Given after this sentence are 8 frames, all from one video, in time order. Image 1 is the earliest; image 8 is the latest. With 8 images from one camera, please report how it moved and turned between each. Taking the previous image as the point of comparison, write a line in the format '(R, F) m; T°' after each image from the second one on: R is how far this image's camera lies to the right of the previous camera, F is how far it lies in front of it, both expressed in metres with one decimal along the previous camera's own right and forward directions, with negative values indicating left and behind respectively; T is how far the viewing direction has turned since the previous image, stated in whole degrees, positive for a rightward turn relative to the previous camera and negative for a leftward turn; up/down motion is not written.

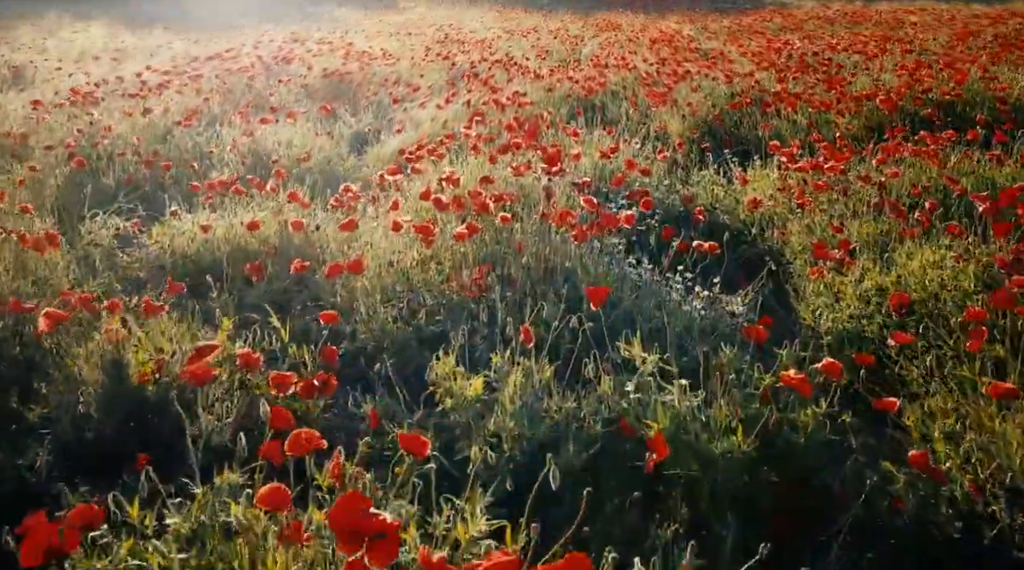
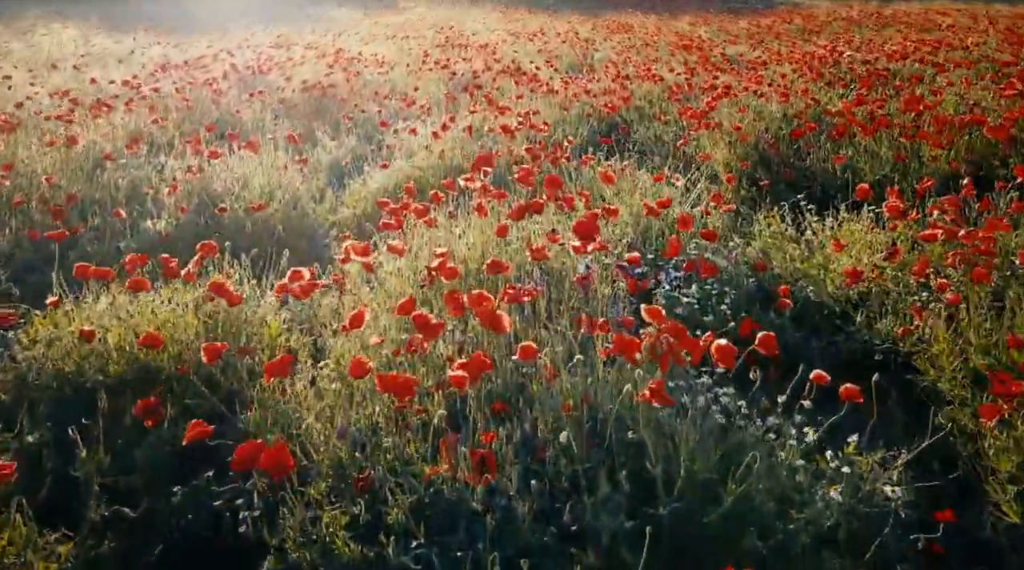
(-0.1, +1.4) m; 0°
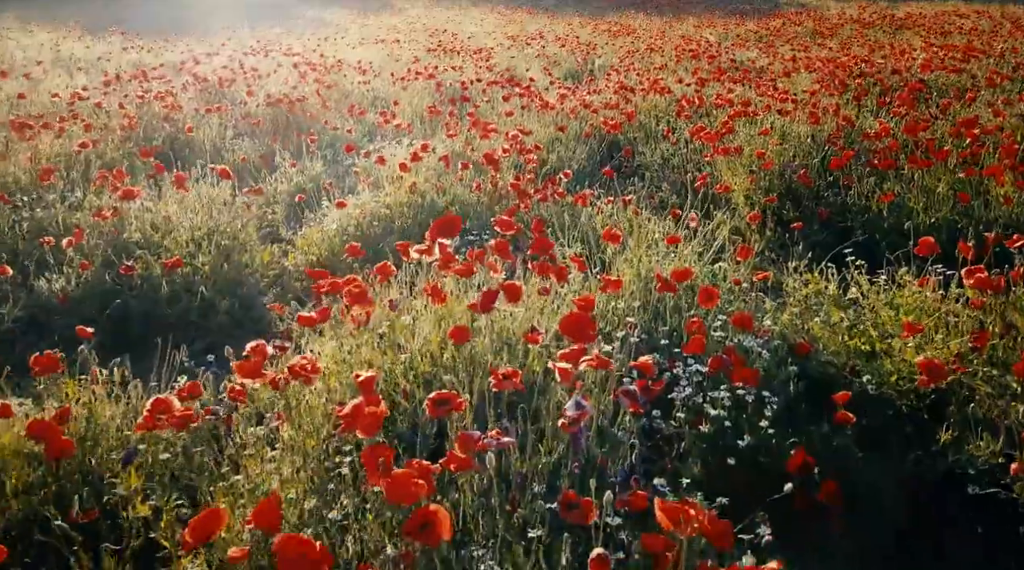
(+0.1, +1.0) m; 0°
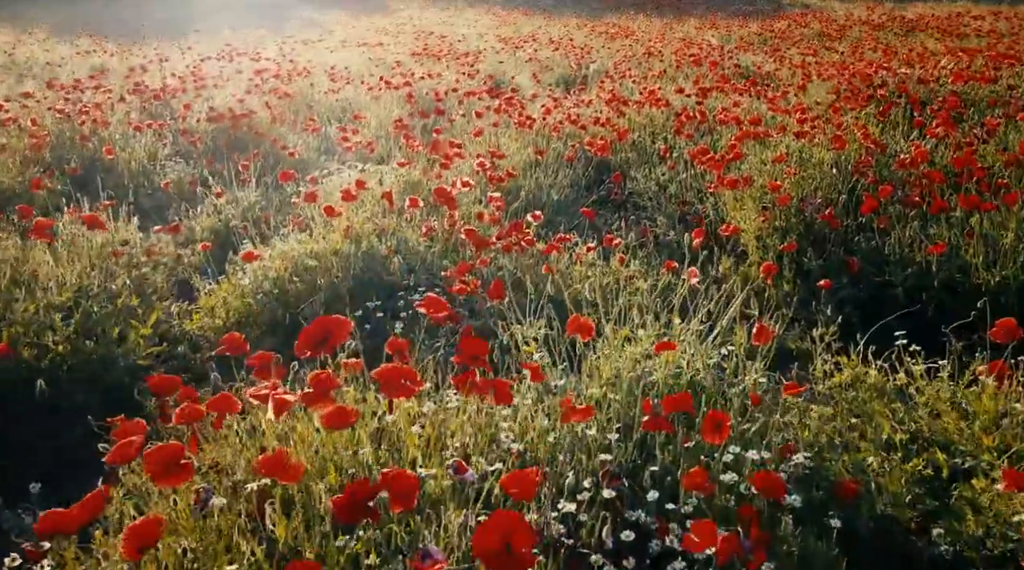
(+0.2, +1.0) m; 0°
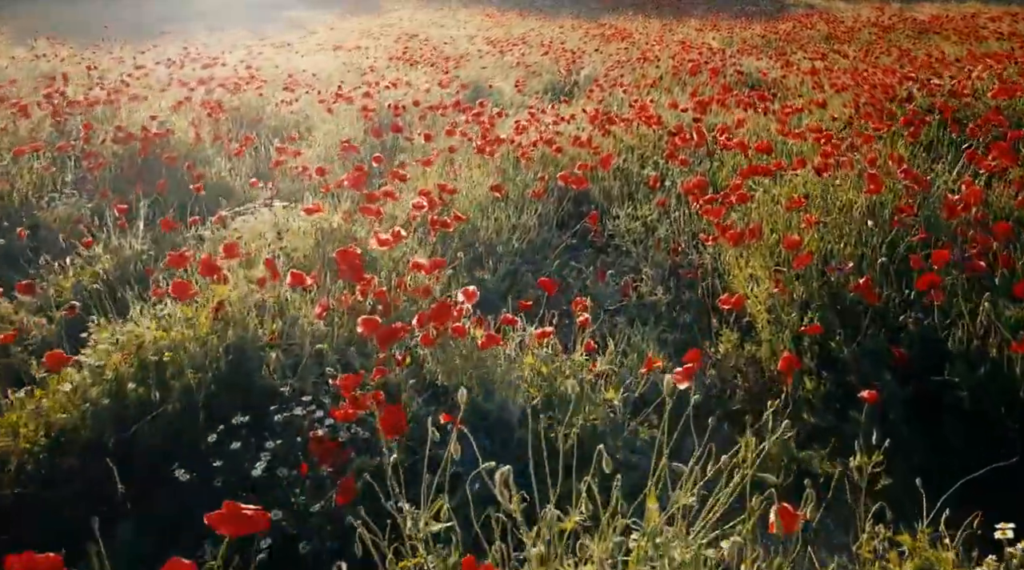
(+0.2, +1.1) m; 0°
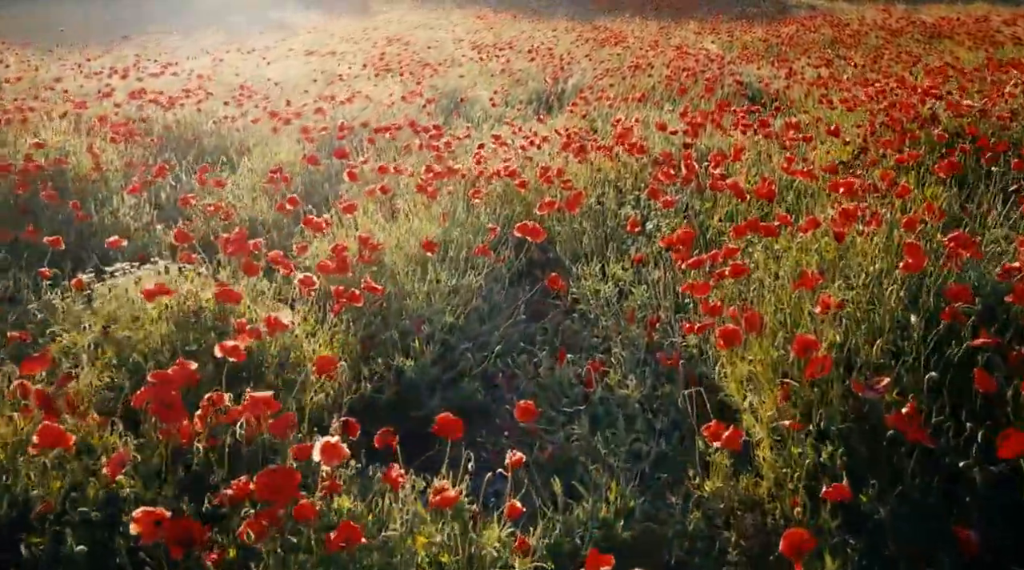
(+0.3, +1.0) m; 0°
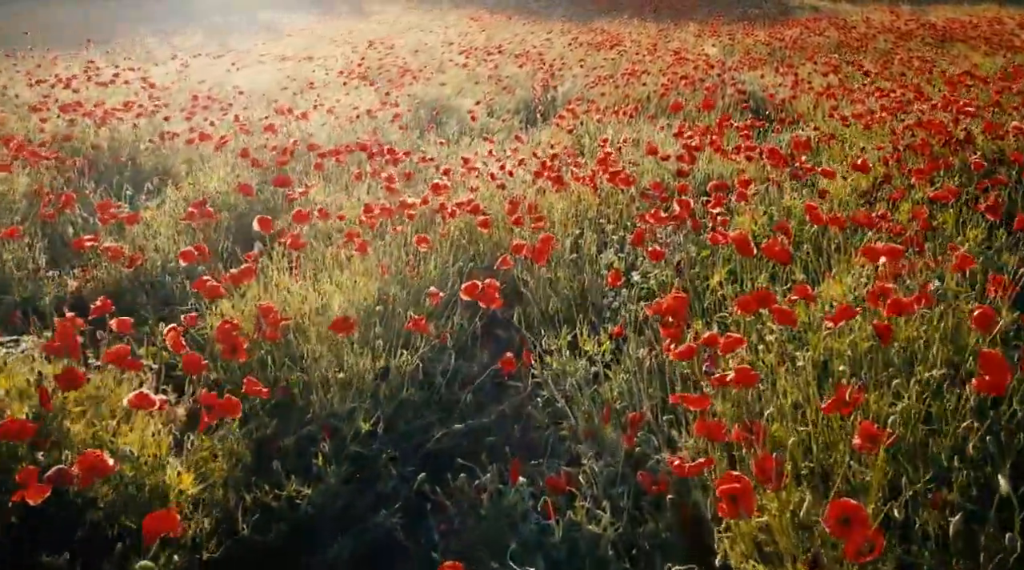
(+0.2, +0.9) m; 0°
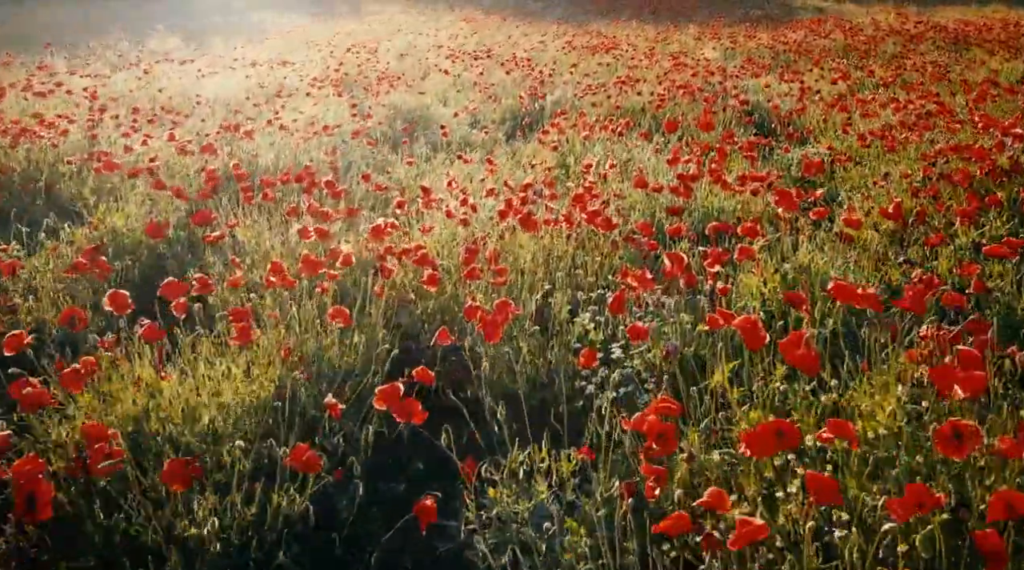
(+0.2, +0.9) m; 0°
